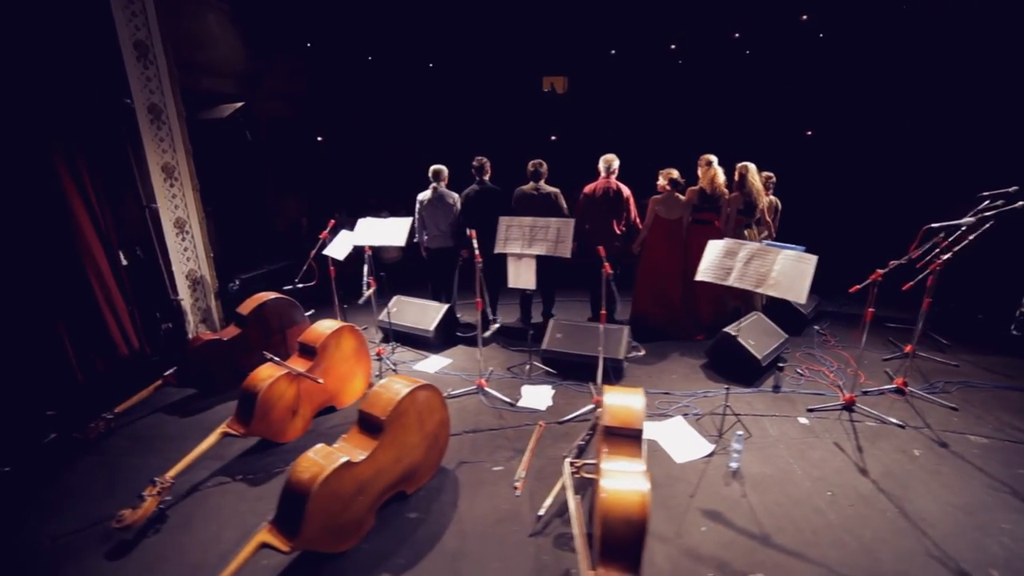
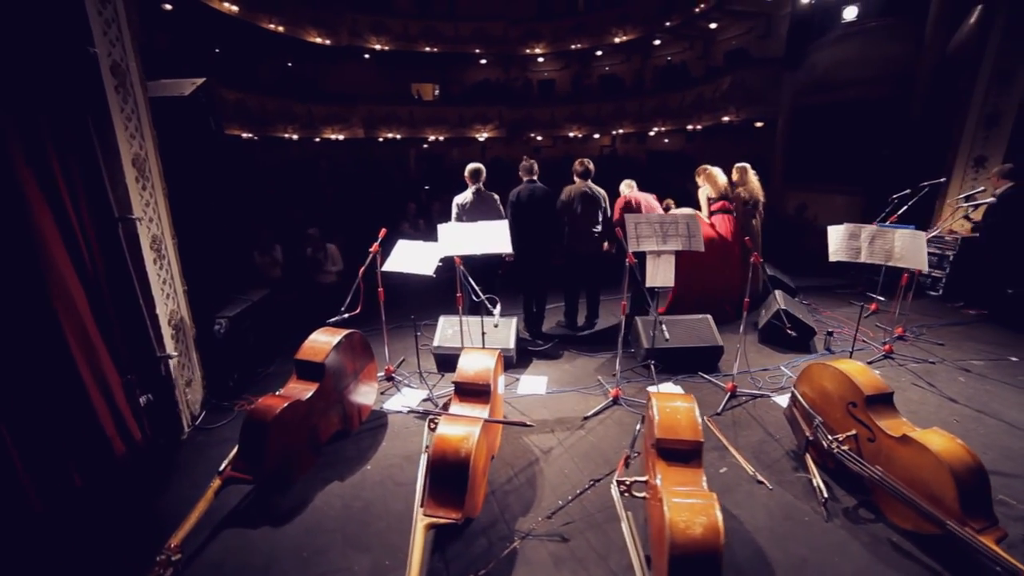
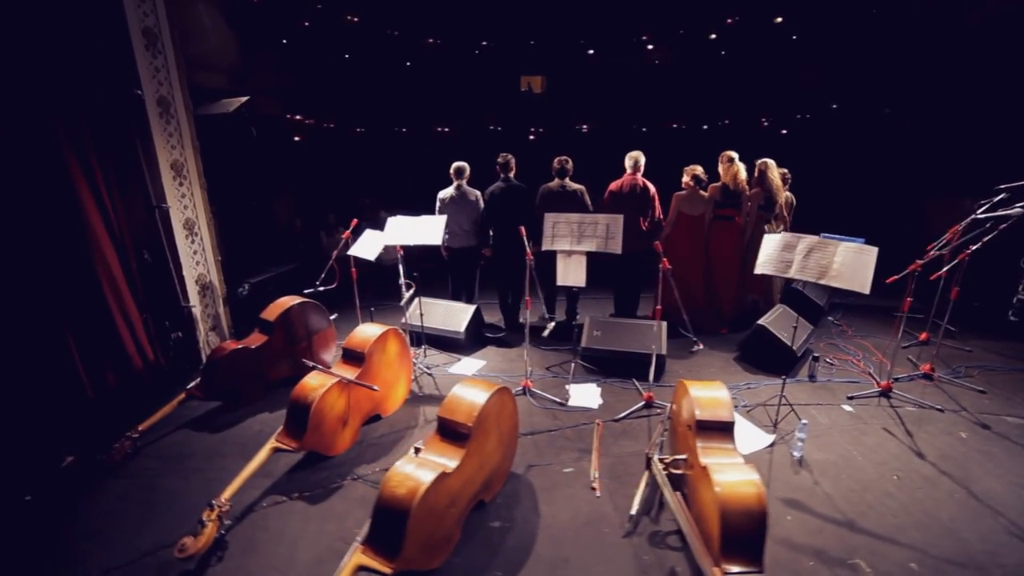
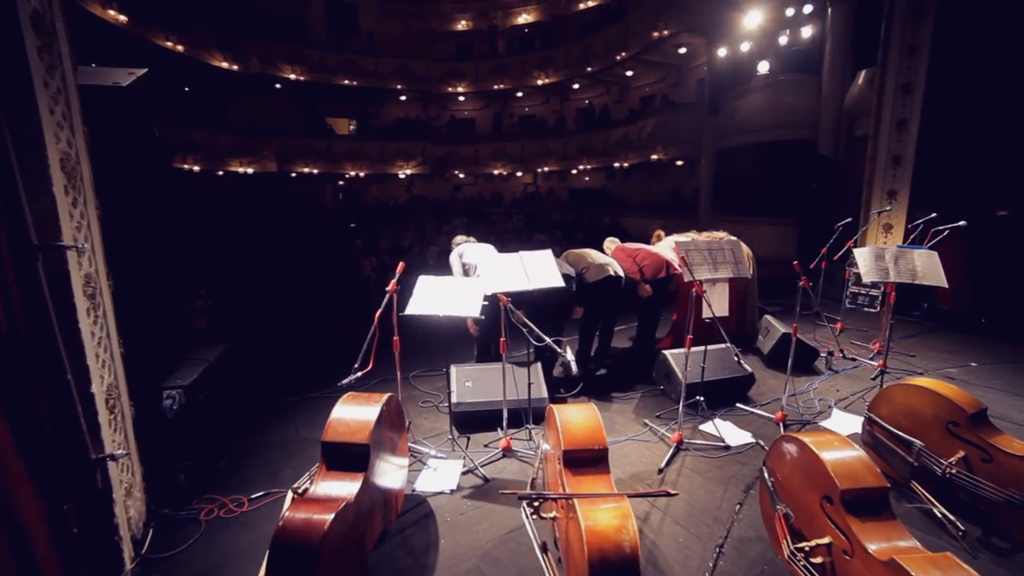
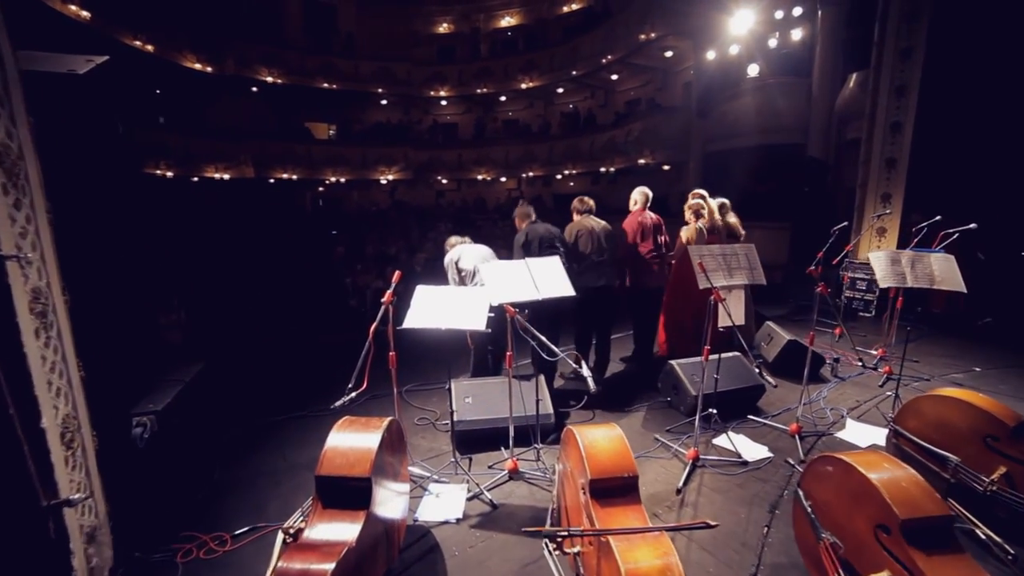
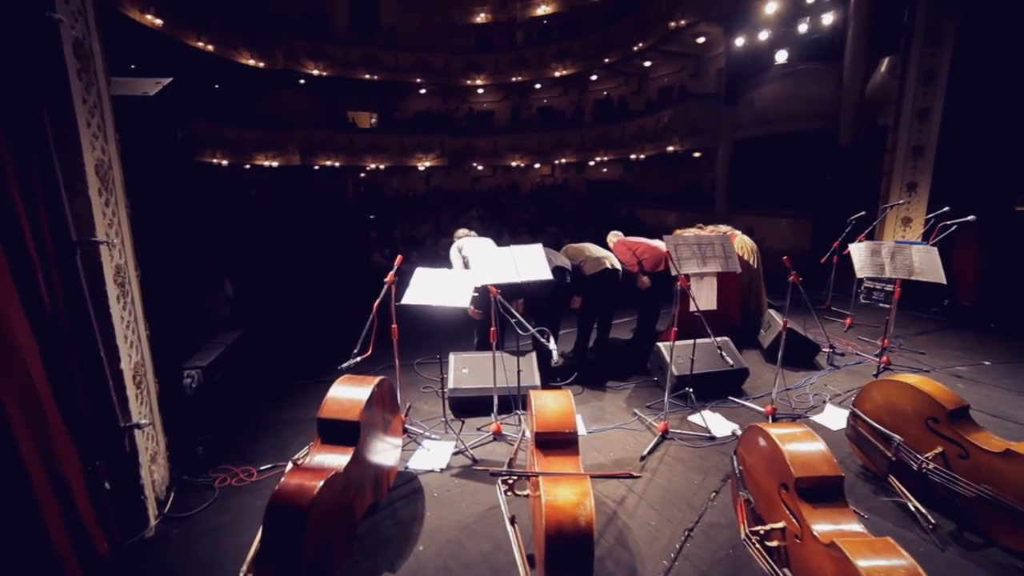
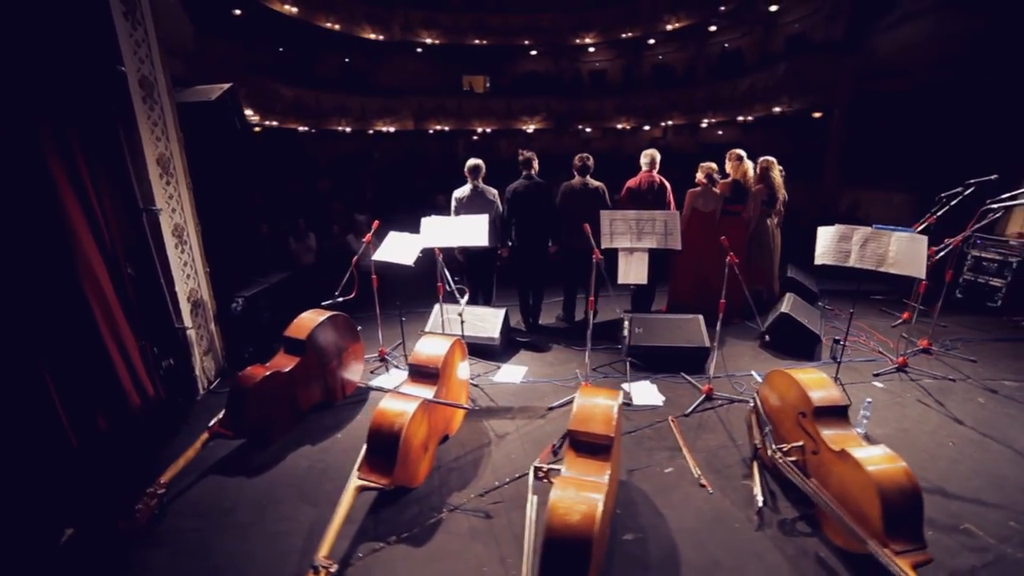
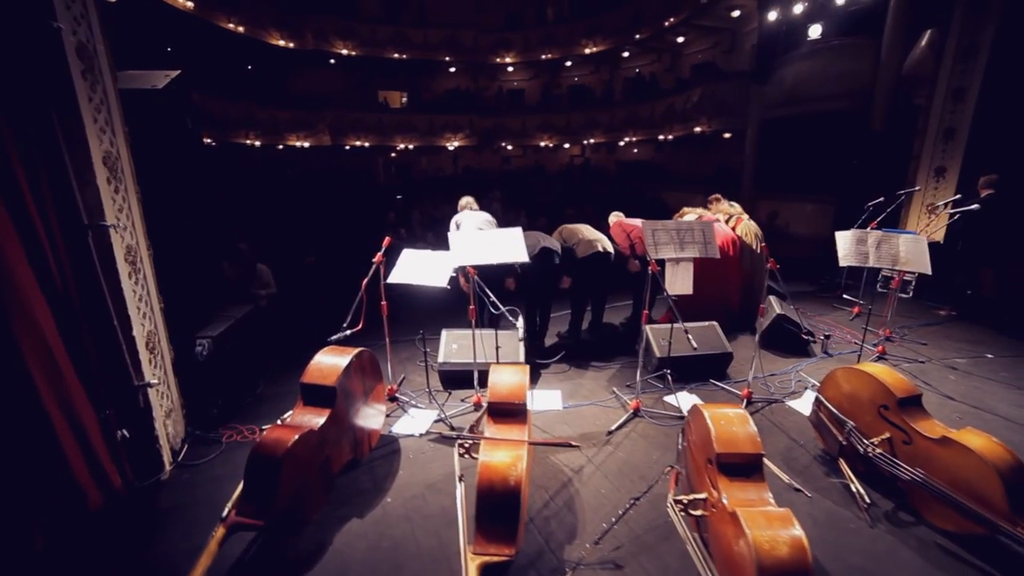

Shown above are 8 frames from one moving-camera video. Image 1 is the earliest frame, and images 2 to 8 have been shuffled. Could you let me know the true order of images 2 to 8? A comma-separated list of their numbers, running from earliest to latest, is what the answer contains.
3, 7, 2, 8, 6, 4, 5
